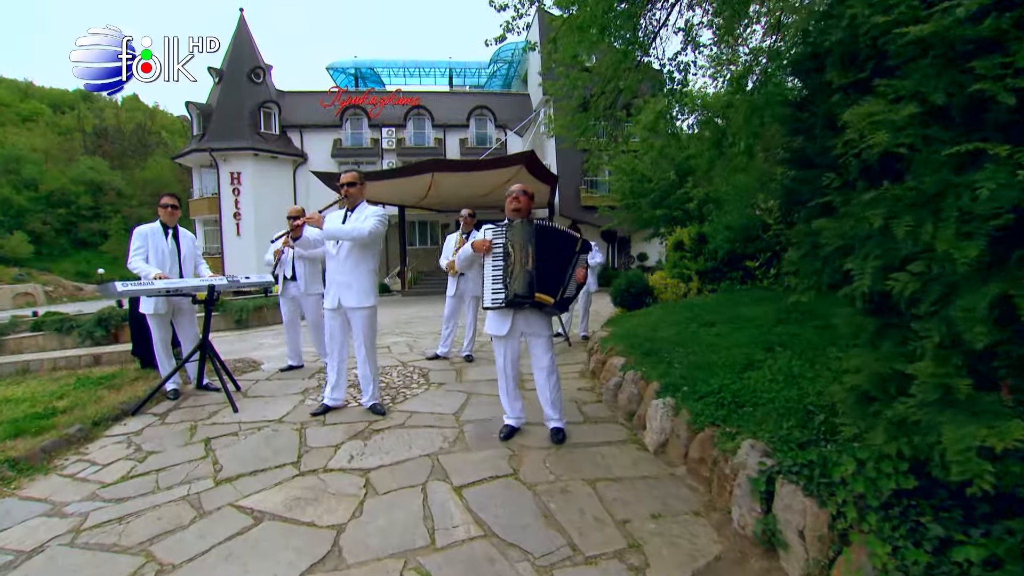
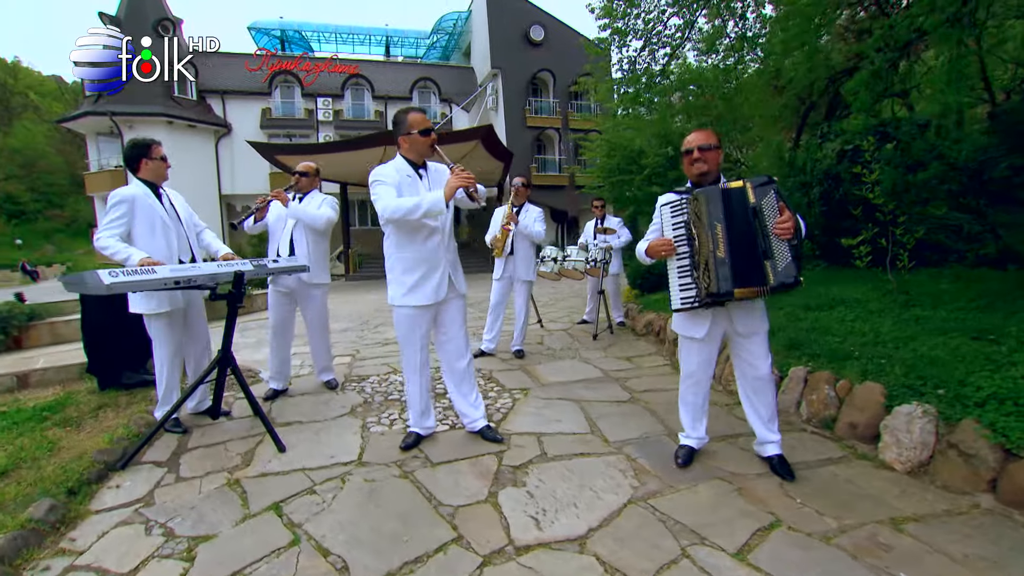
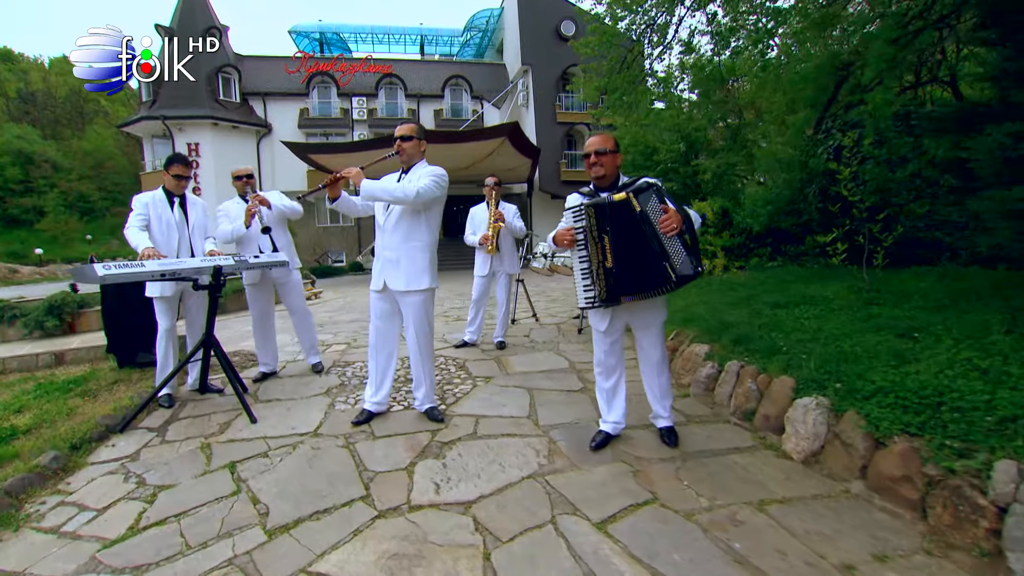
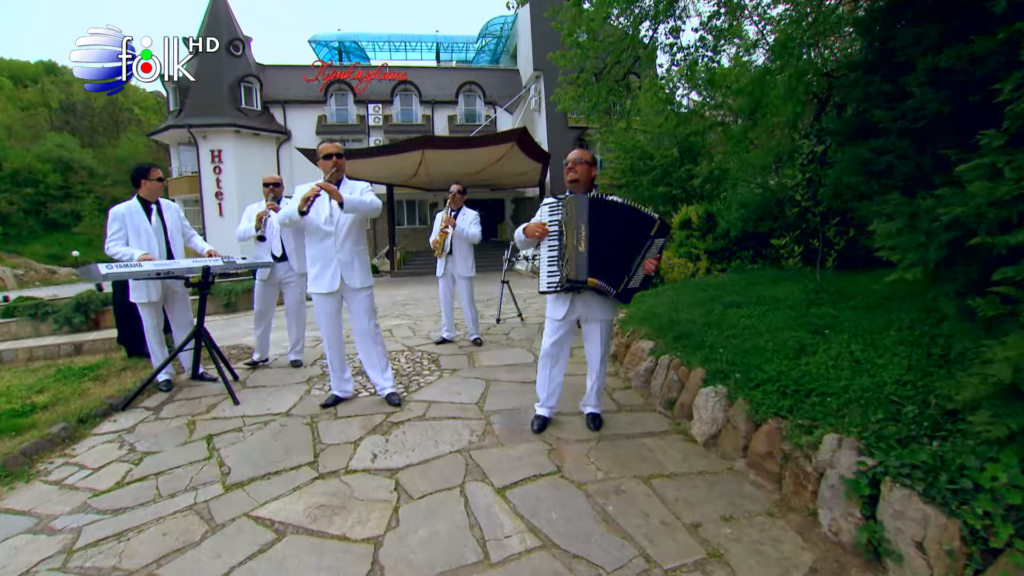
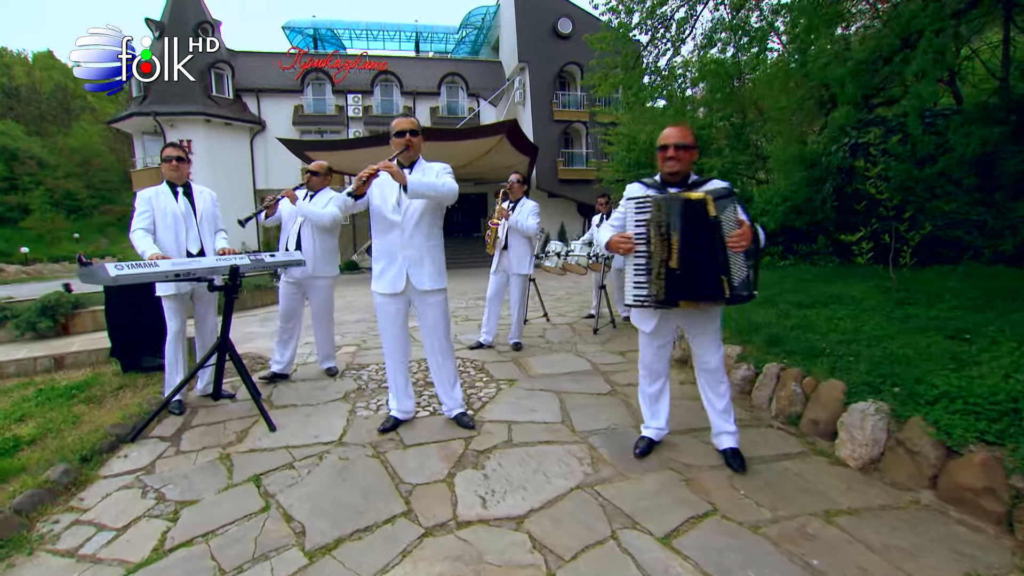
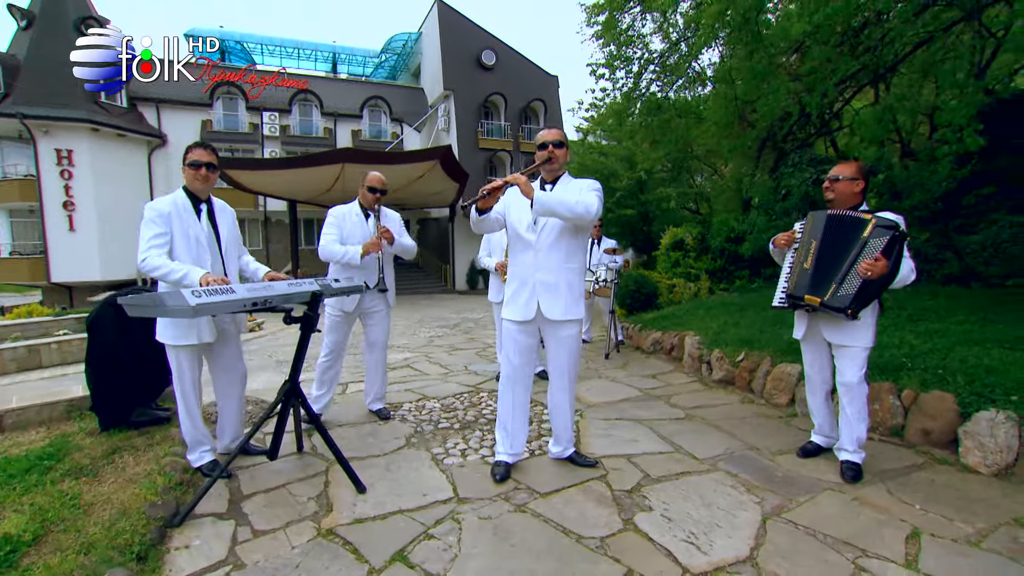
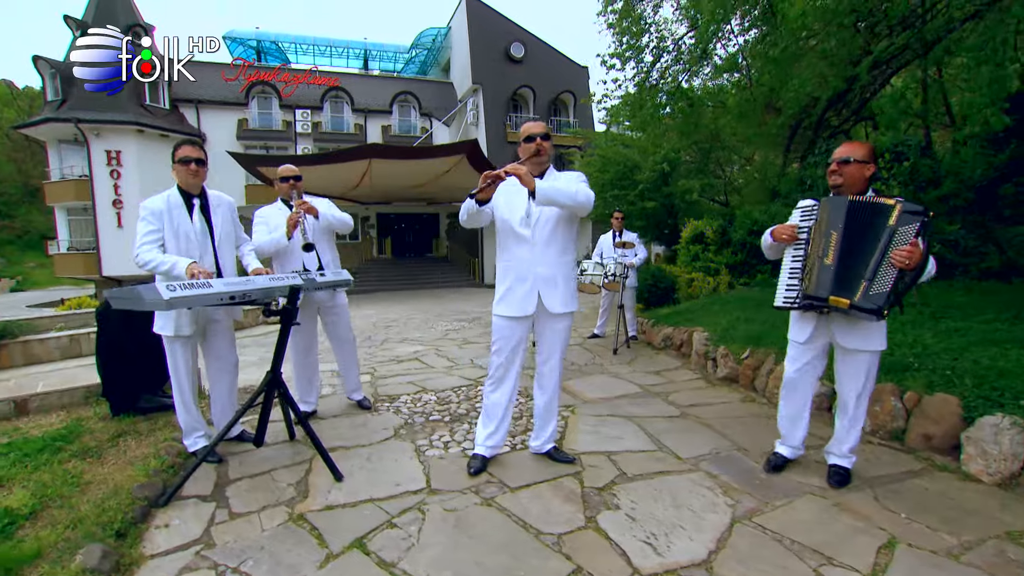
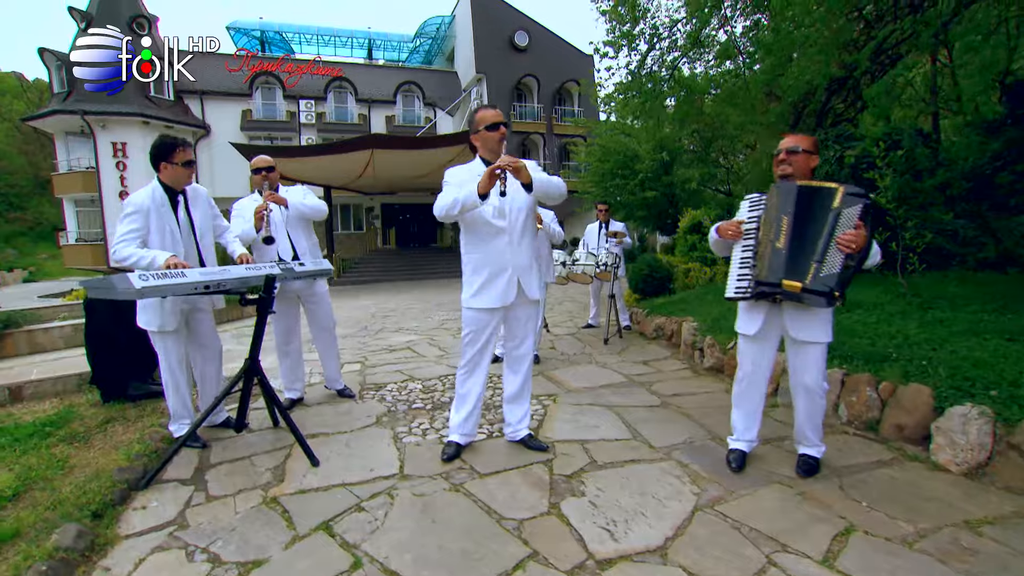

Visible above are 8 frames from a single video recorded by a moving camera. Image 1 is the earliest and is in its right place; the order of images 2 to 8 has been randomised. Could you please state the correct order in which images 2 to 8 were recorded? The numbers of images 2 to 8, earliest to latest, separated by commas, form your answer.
4, 3, 5, 2, 8, 7, 6
